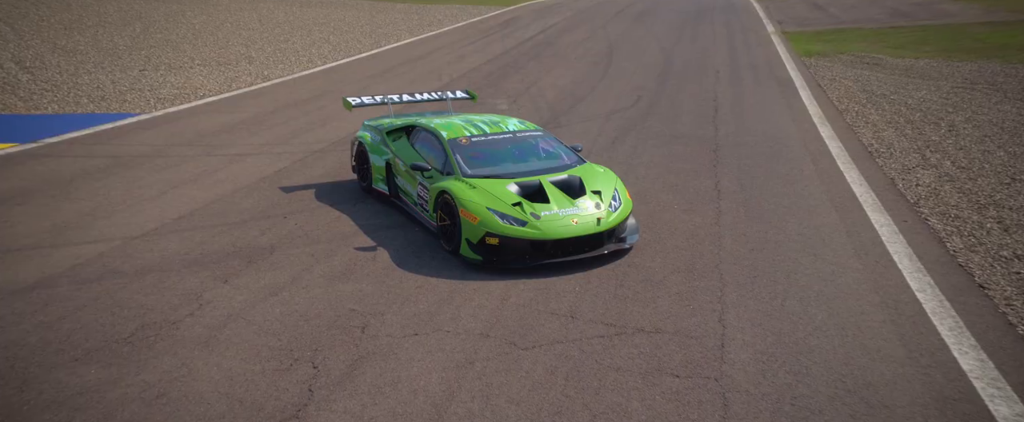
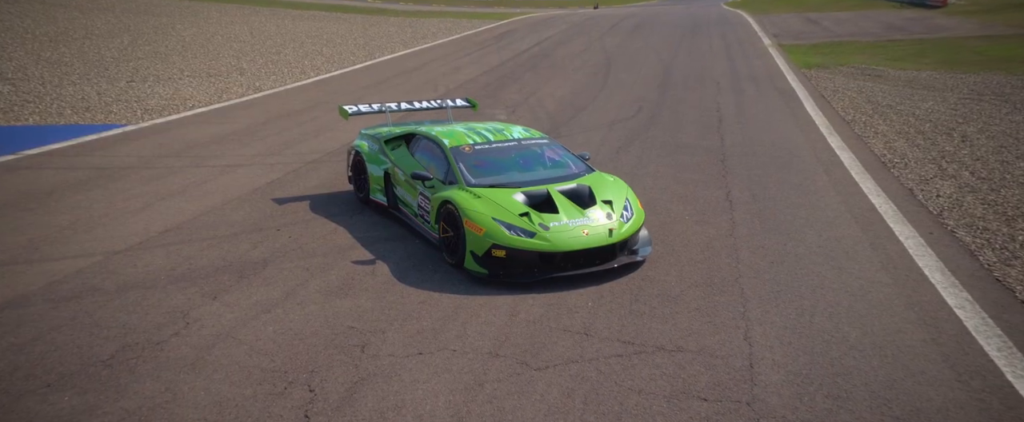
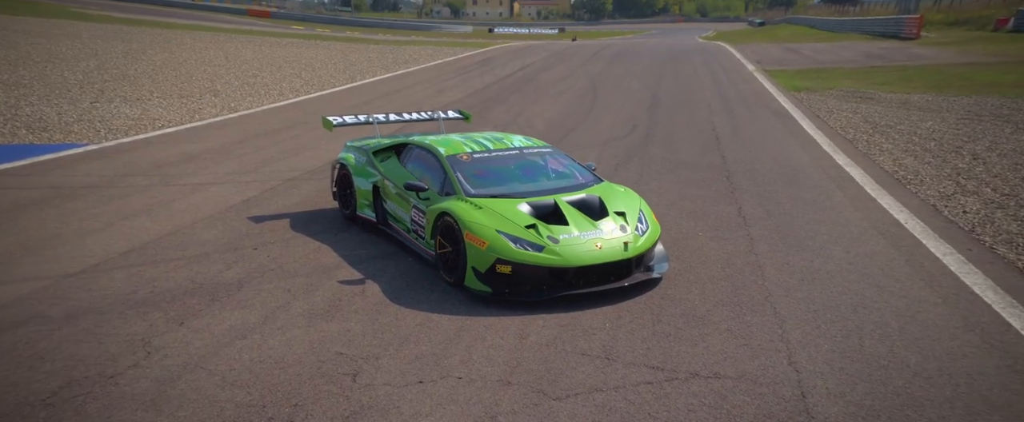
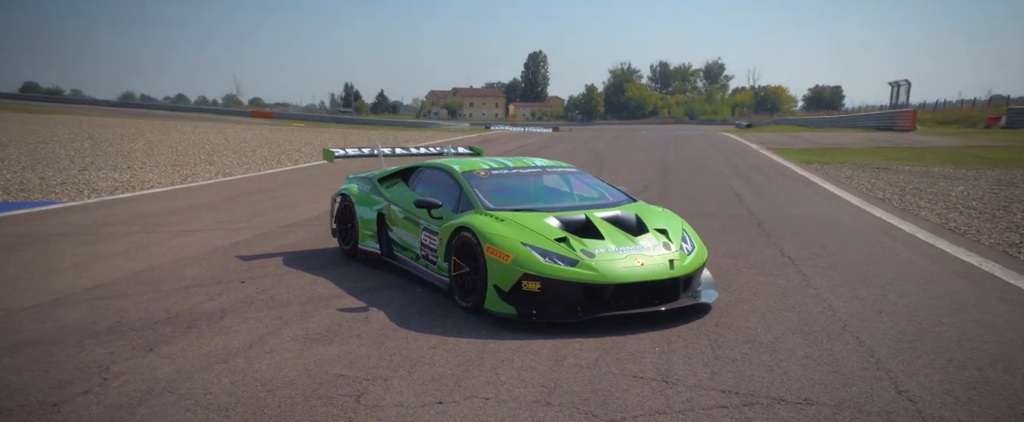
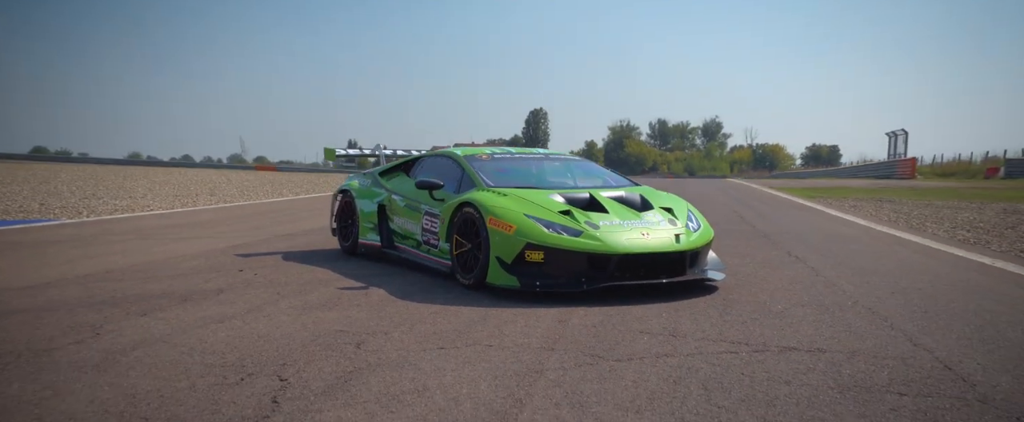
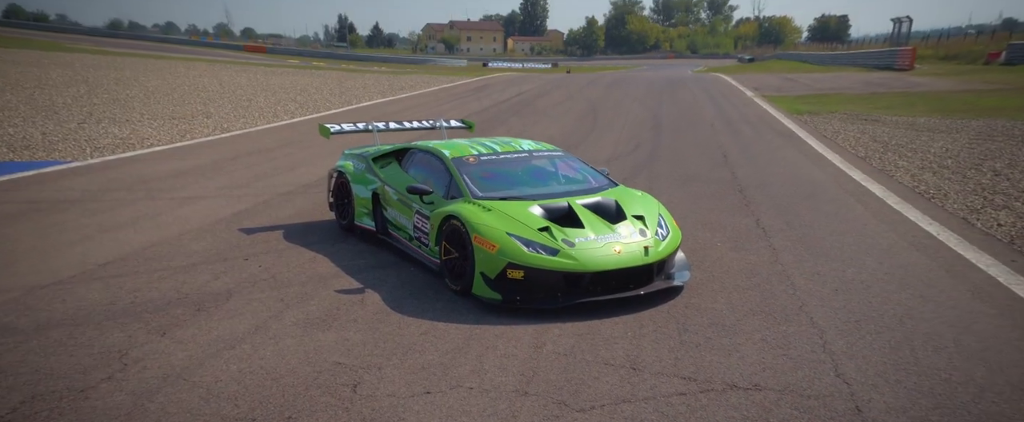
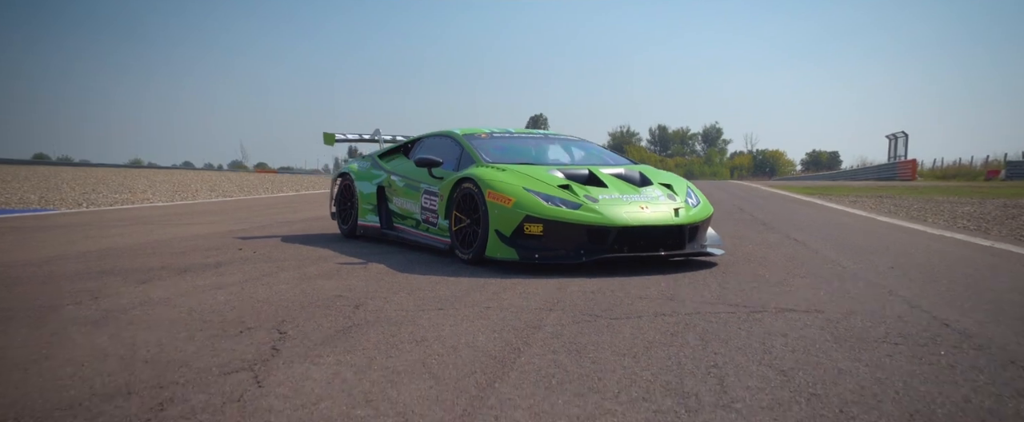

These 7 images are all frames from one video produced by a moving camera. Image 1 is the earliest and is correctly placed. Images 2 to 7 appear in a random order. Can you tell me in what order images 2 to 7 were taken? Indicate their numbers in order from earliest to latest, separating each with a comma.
2, 3, 6, 4, 5, 7
